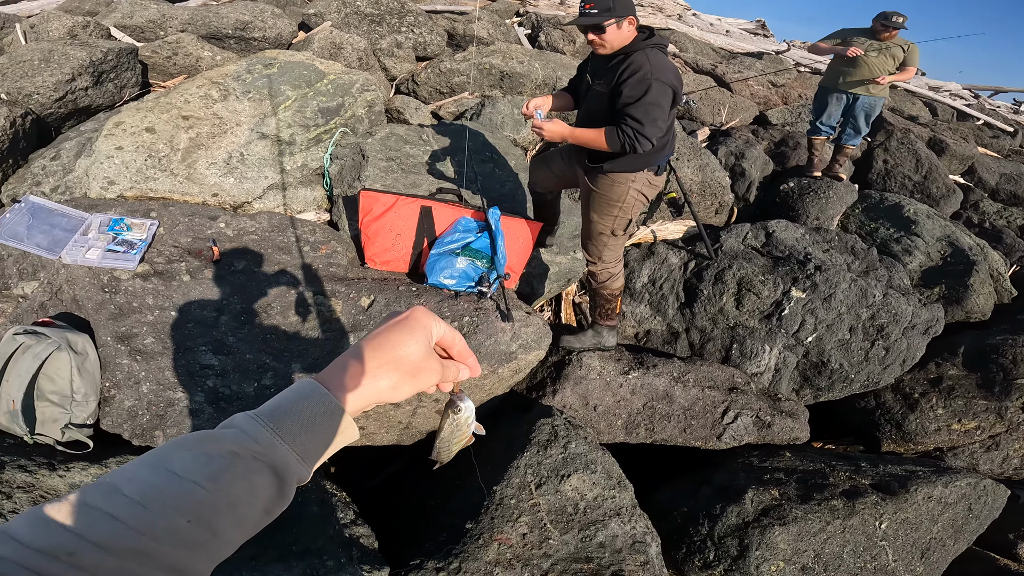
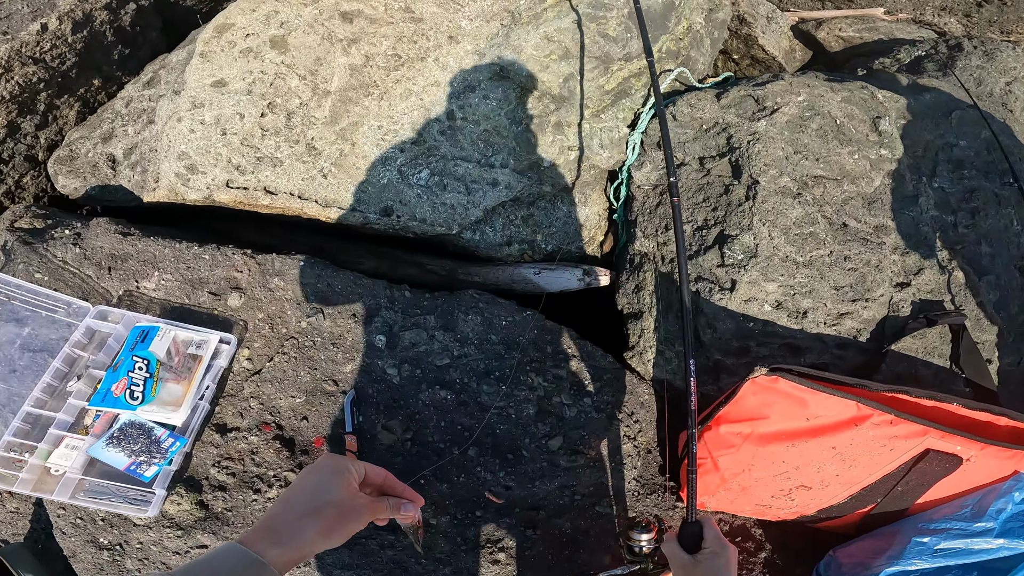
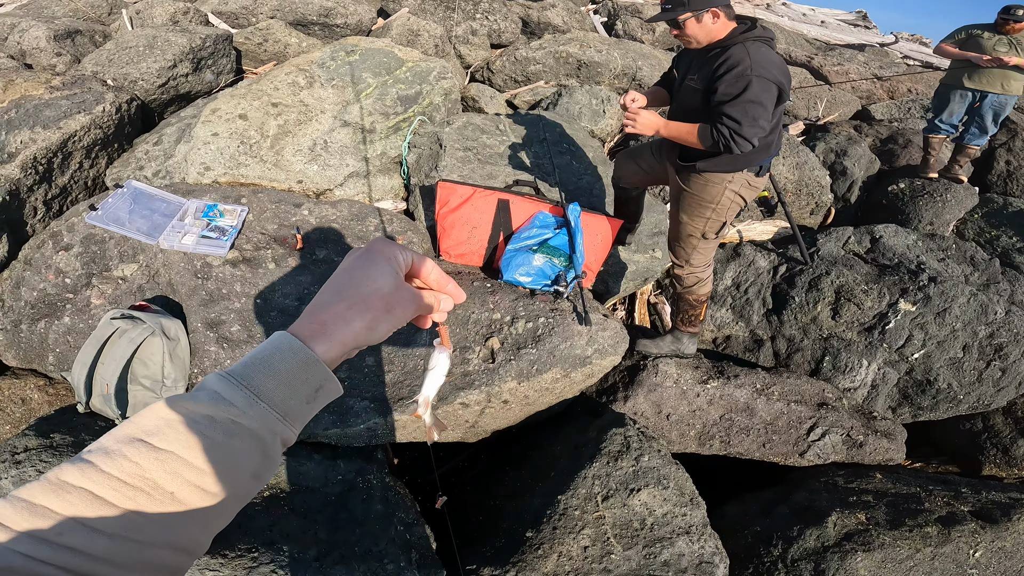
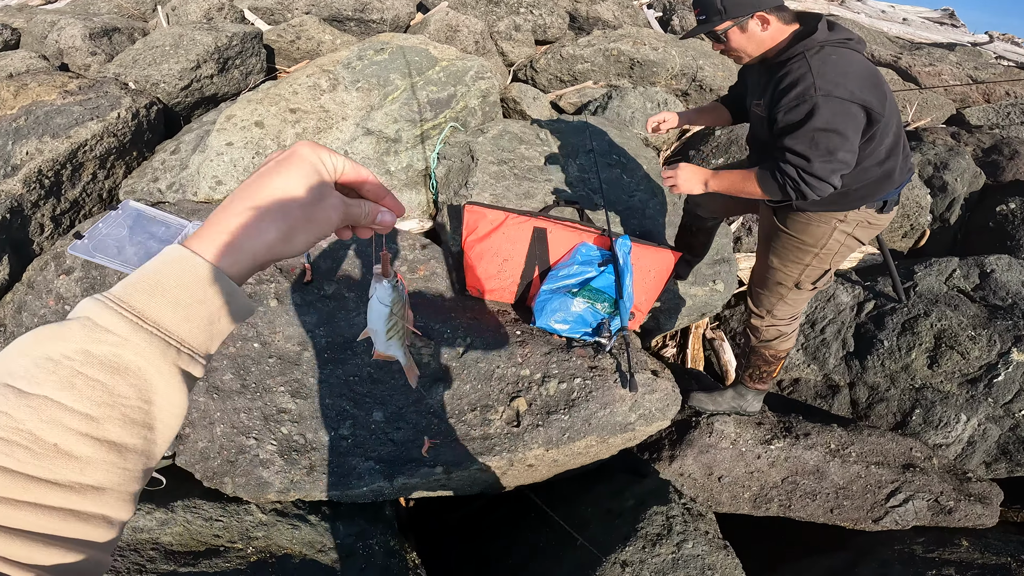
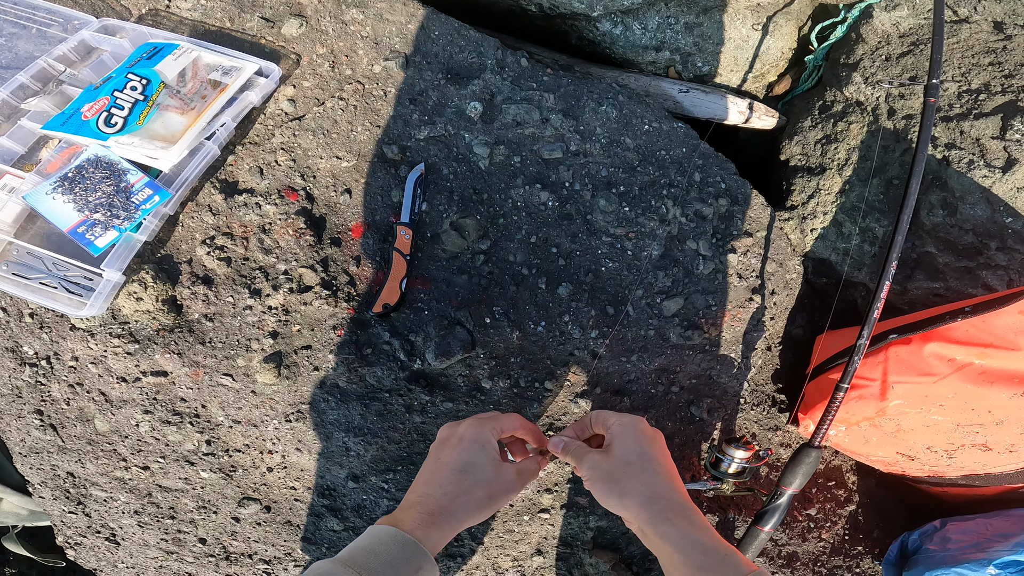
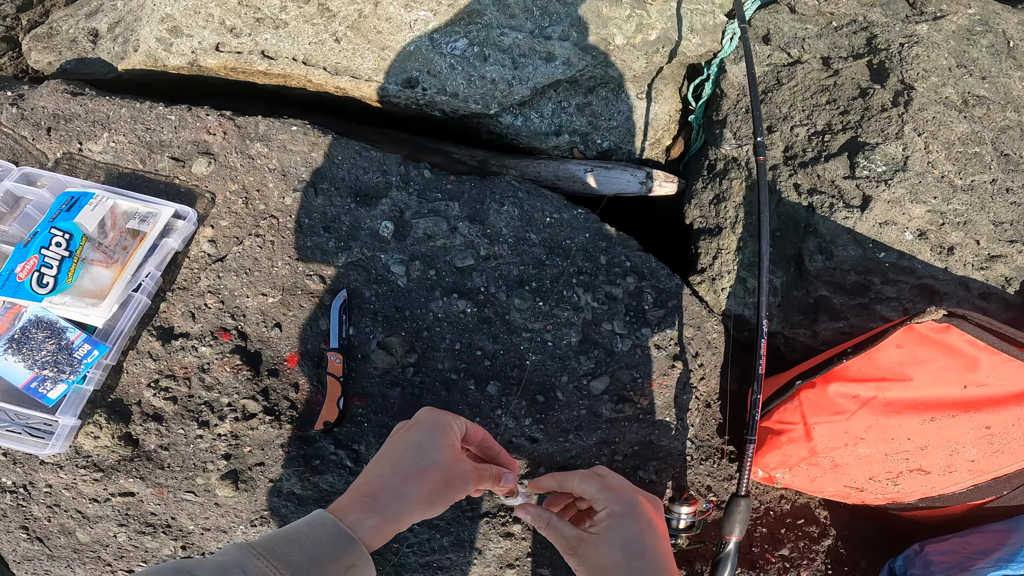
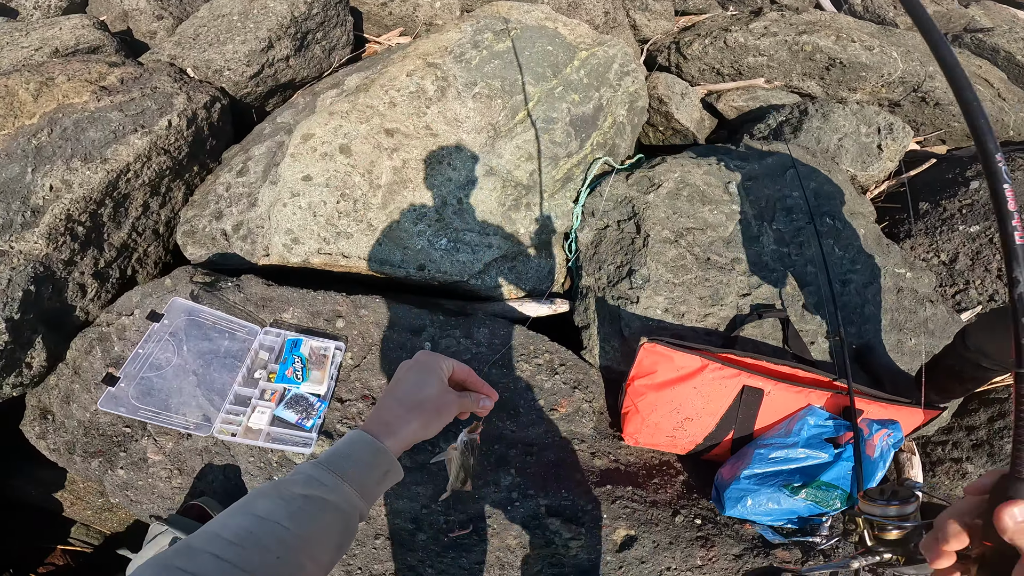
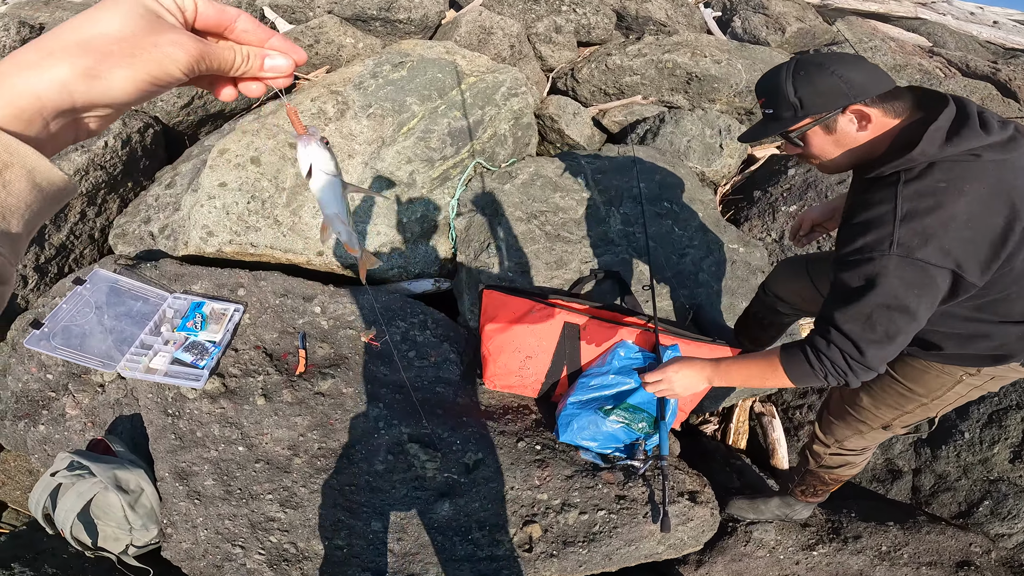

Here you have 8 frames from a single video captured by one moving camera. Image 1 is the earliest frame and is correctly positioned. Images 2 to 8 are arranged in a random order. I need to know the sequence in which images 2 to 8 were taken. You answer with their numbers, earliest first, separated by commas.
3, 4, 8, 7, 2, 6, 5
